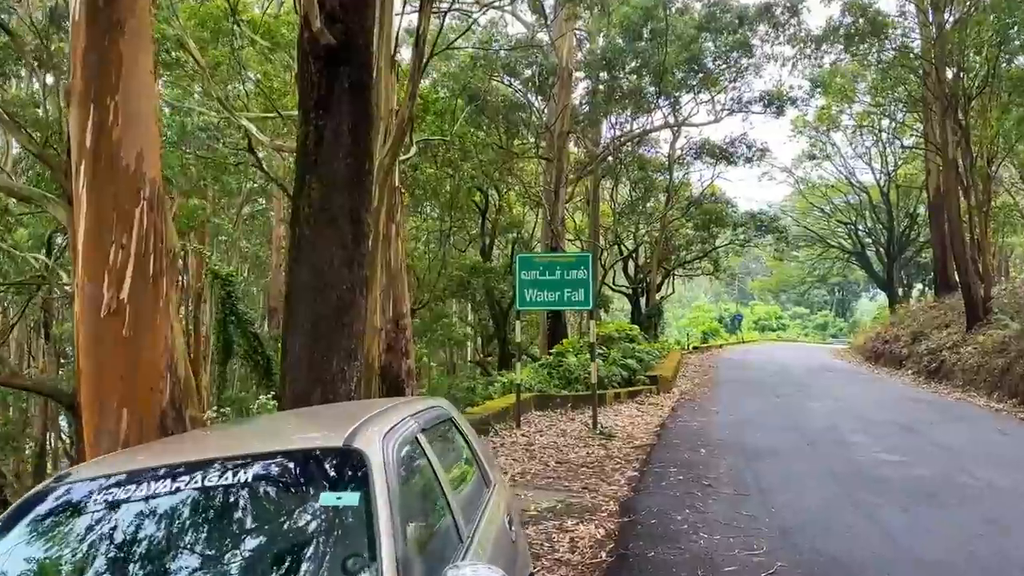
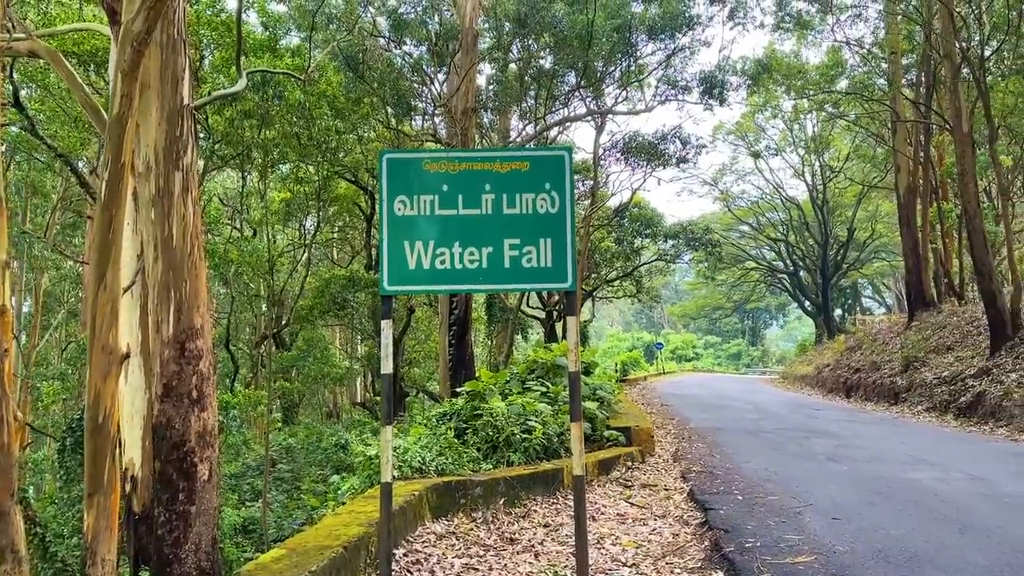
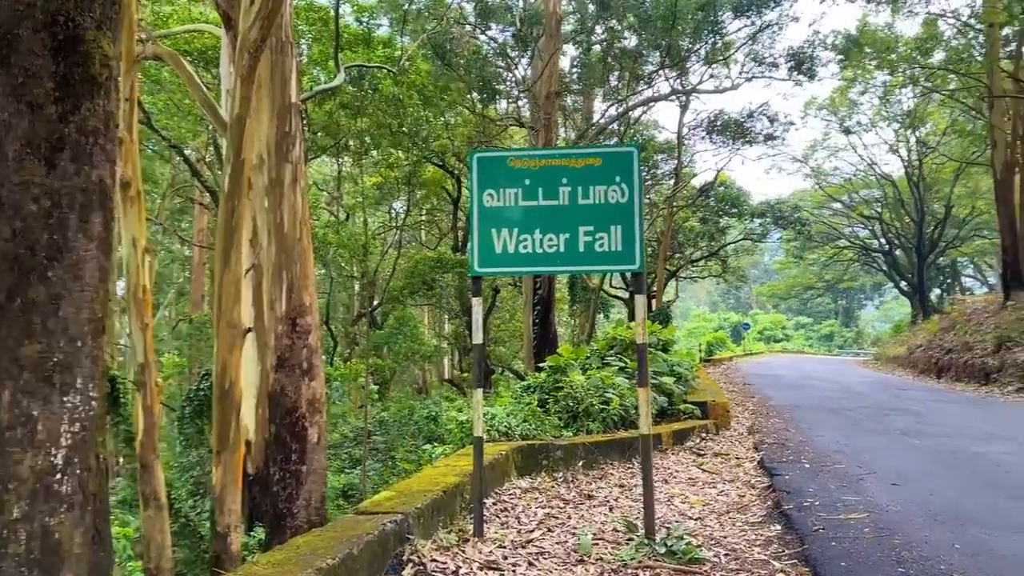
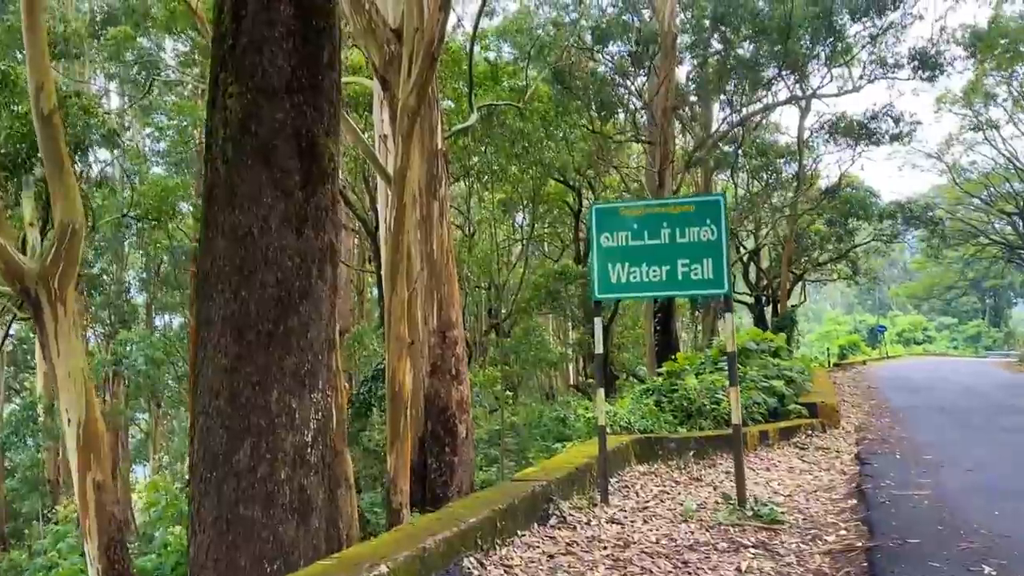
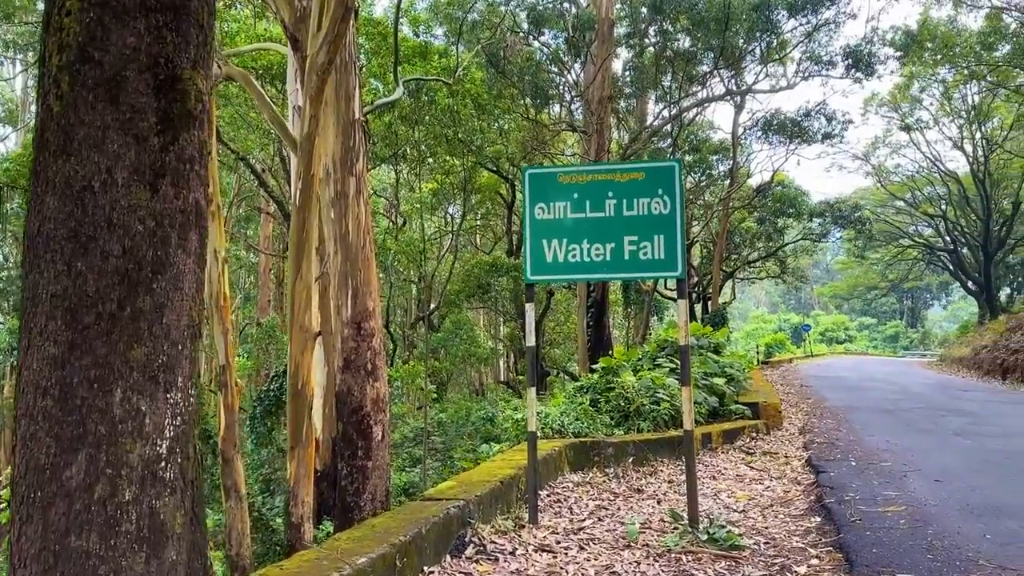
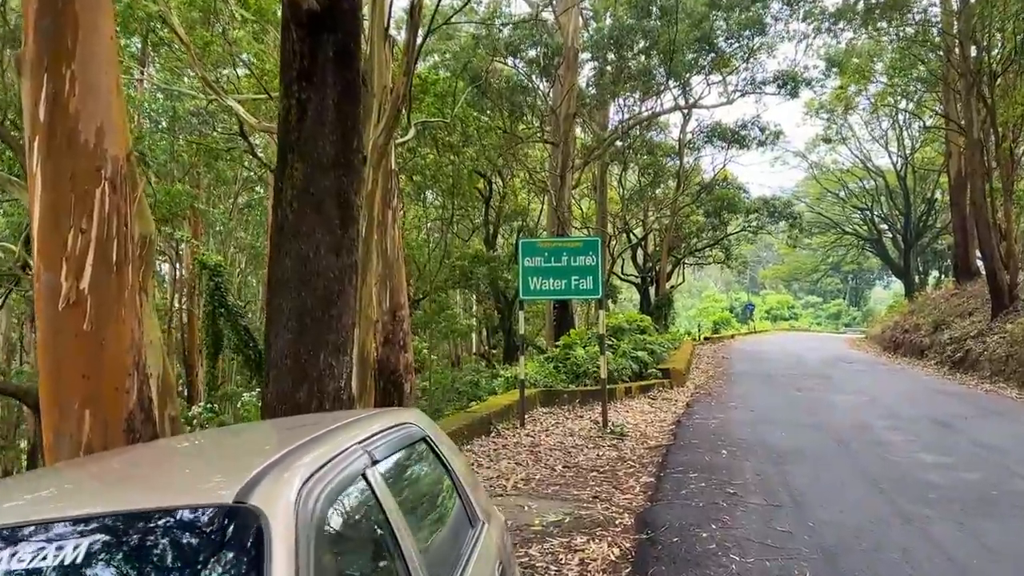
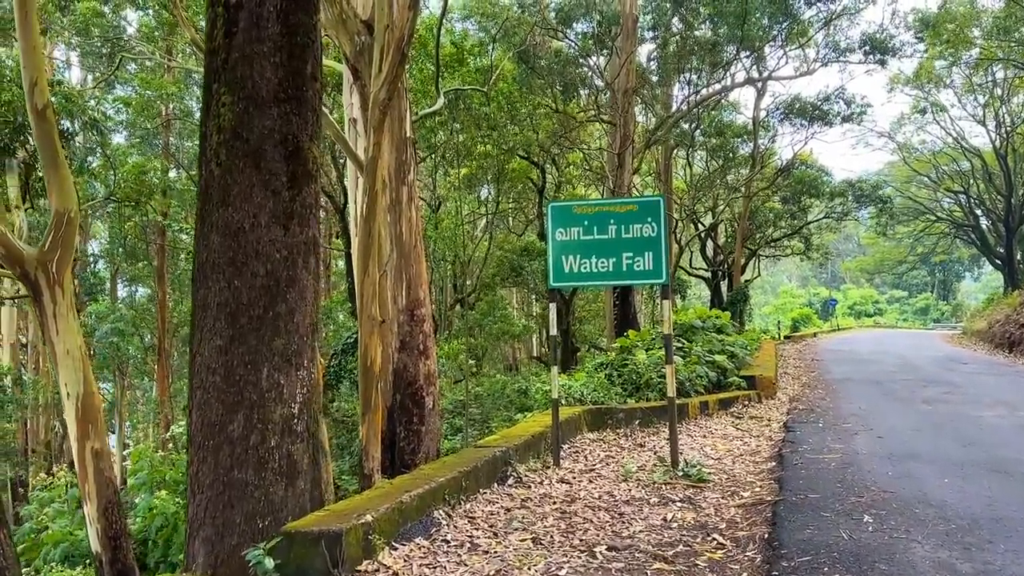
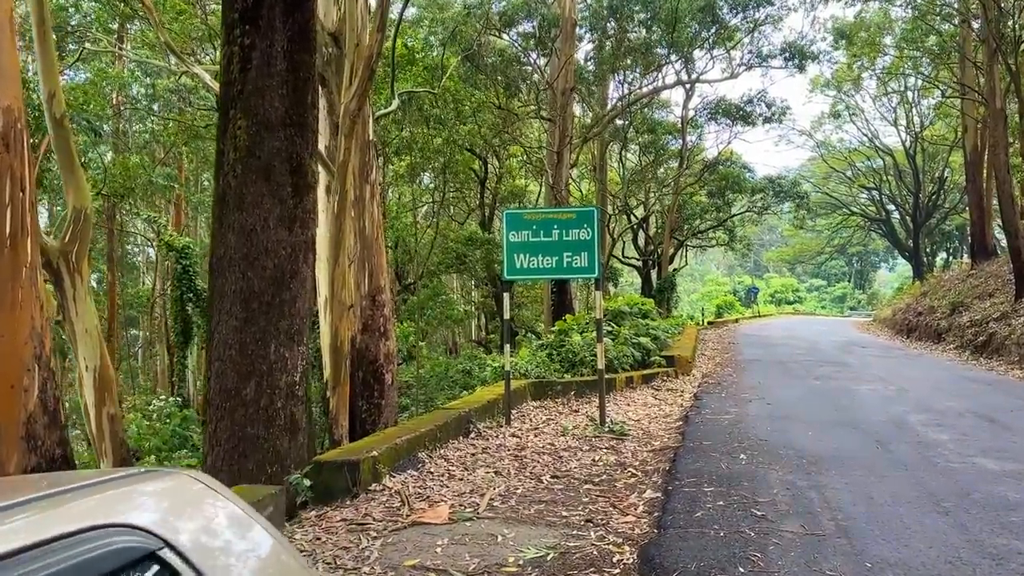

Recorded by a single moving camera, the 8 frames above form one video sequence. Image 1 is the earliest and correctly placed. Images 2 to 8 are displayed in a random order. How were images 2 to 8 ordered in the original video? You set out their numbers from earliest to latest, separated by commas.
6, 8, 7, 4, 5, 3, 2
